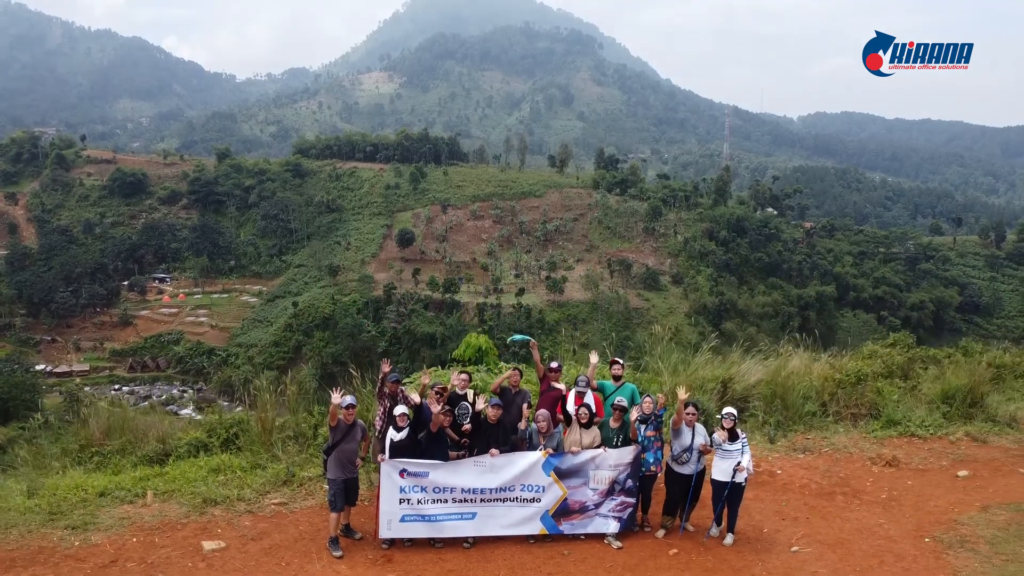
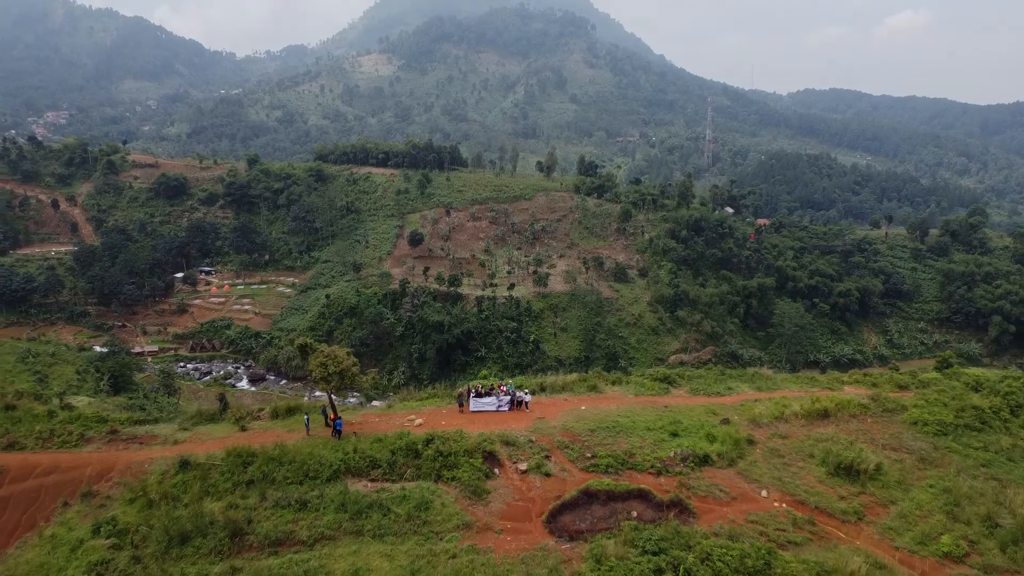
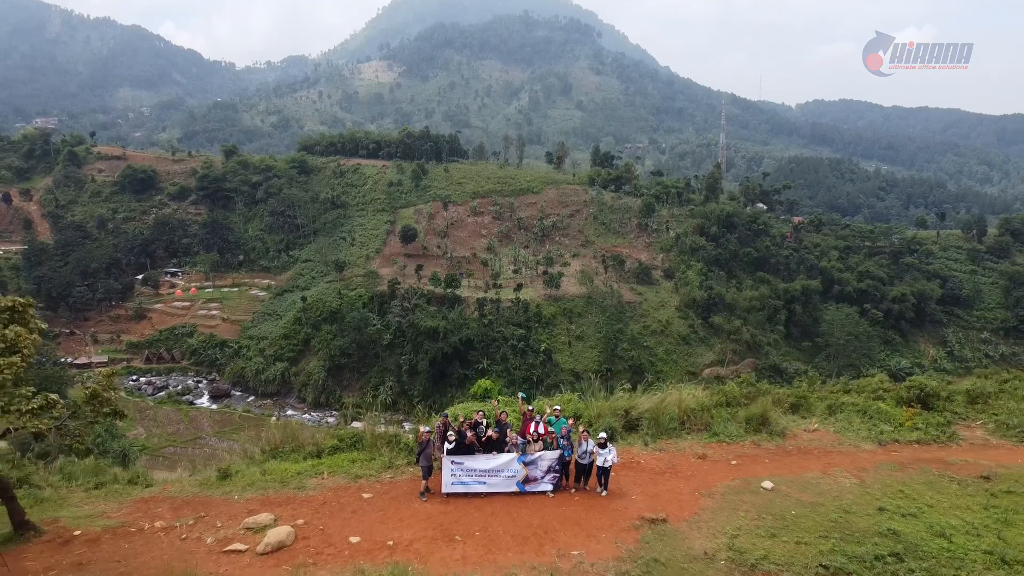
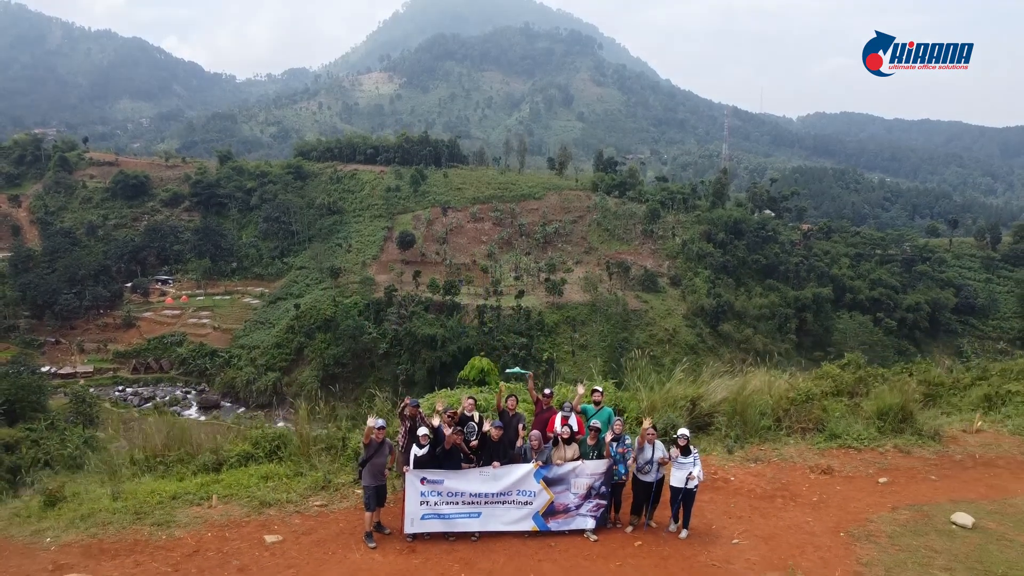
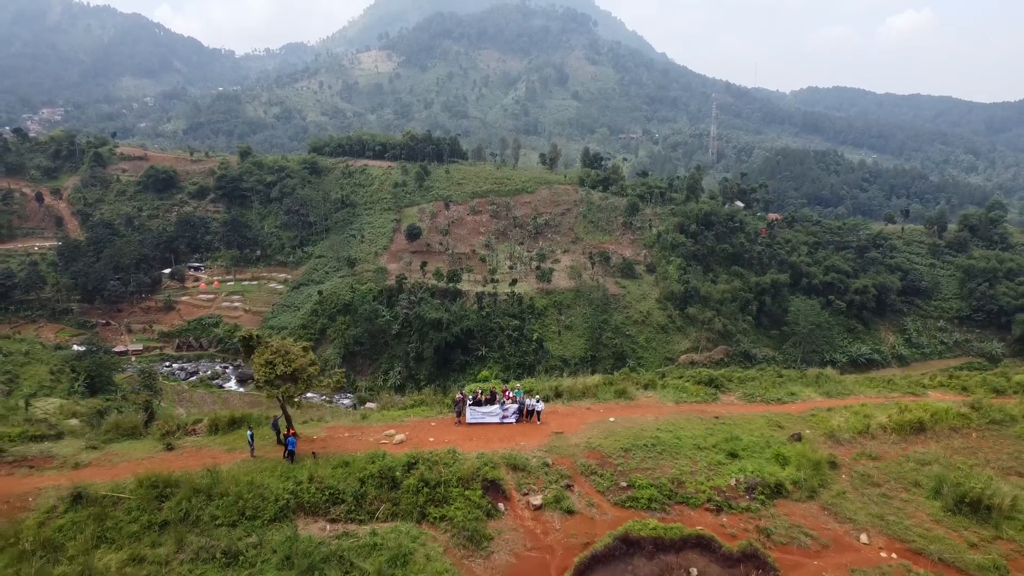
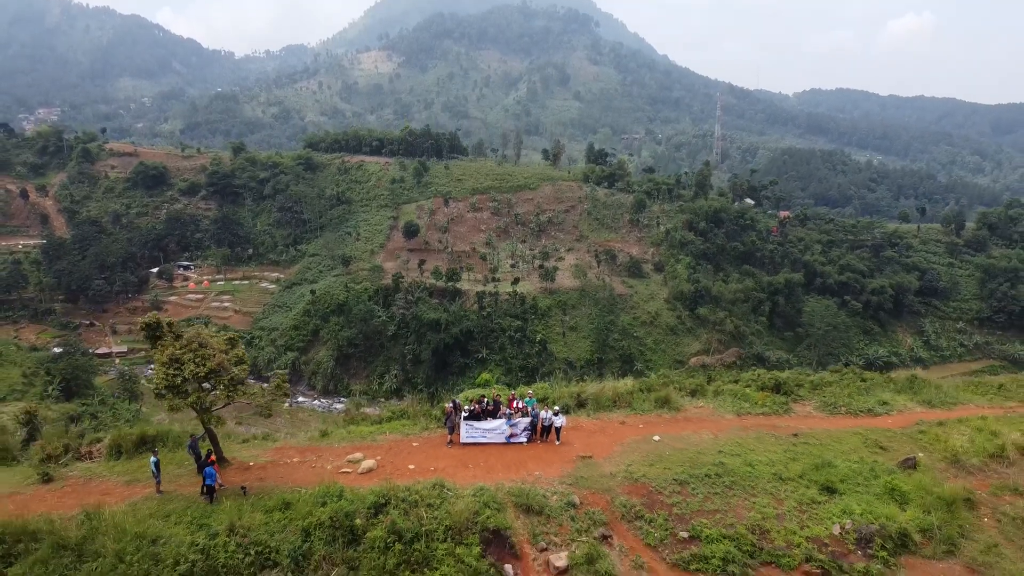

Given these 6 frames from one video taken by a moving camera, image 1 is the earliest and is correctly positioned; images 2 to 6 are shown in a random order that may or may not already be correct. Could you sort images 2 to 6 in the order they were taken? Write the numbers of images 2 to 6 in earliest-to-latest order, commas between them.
4, 3, 6, 5, 2
